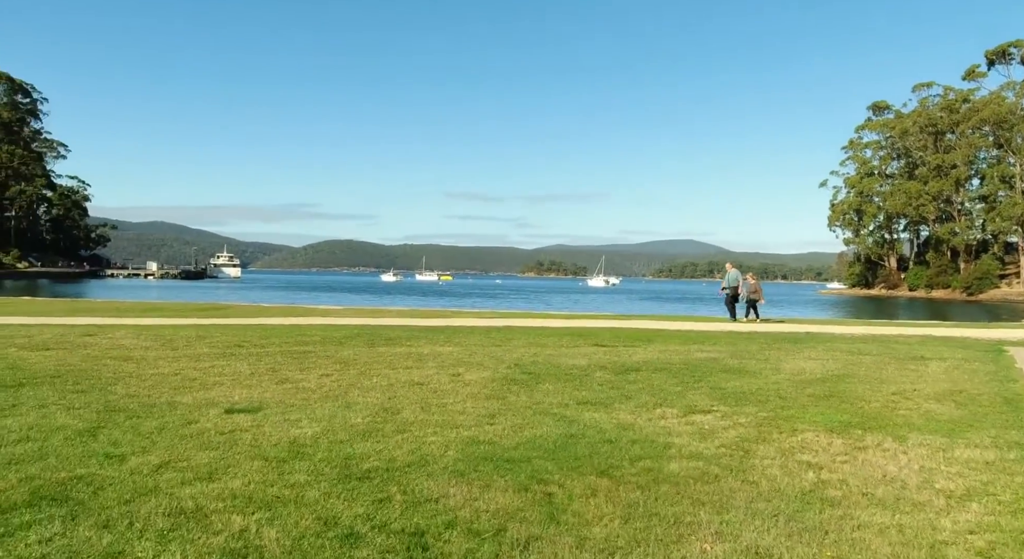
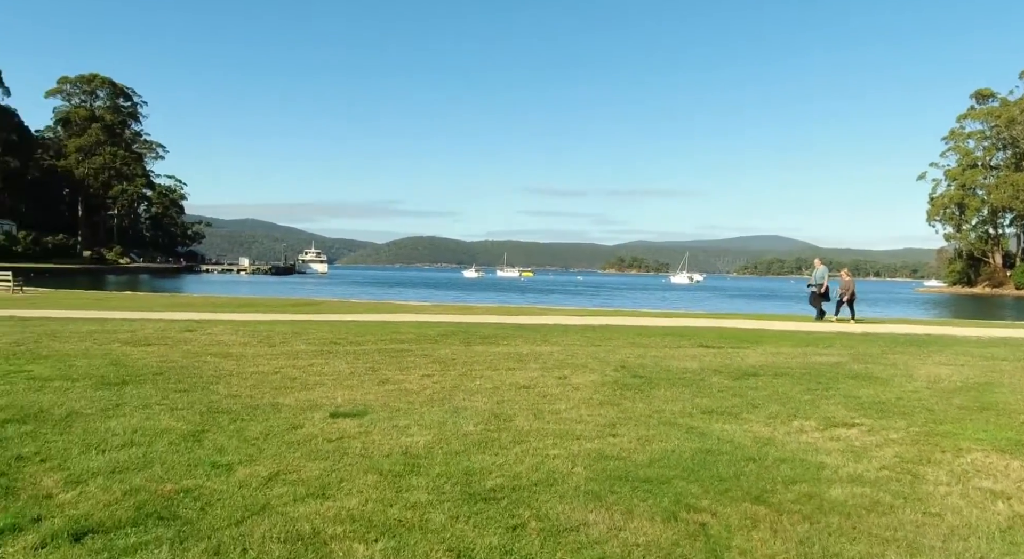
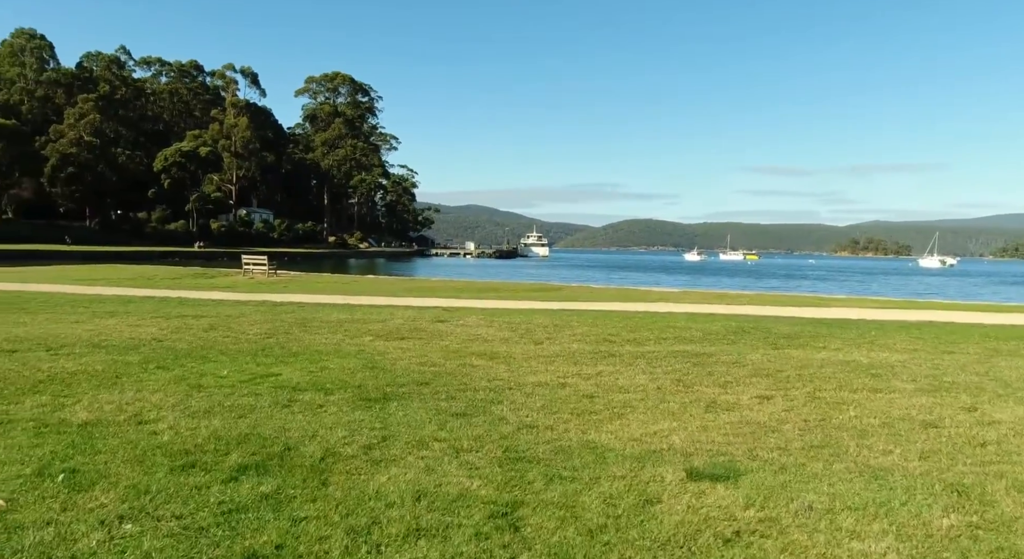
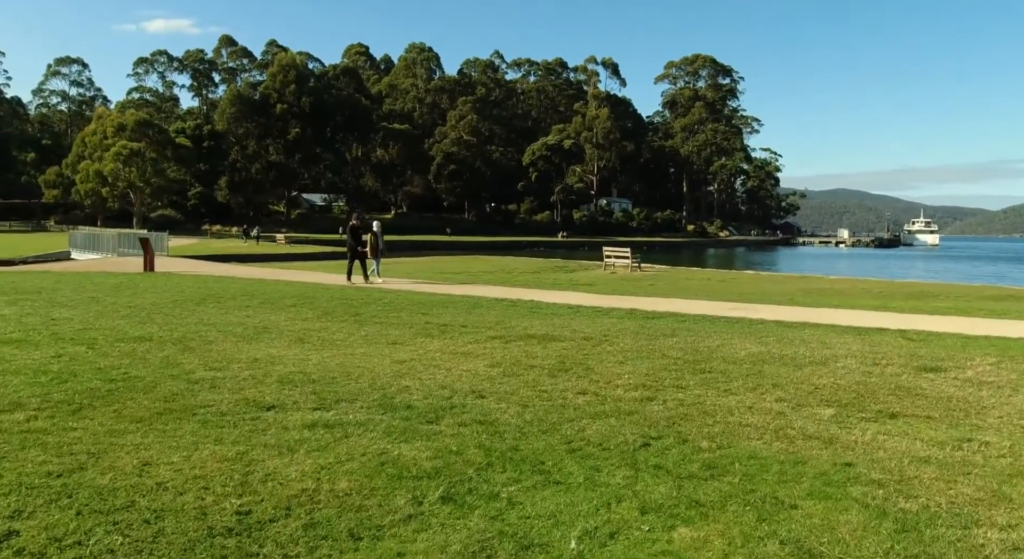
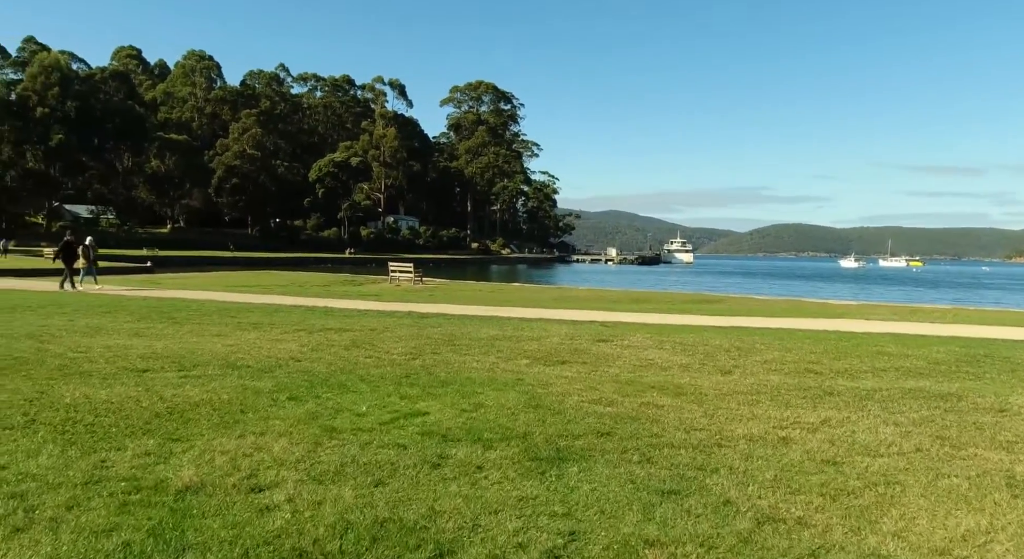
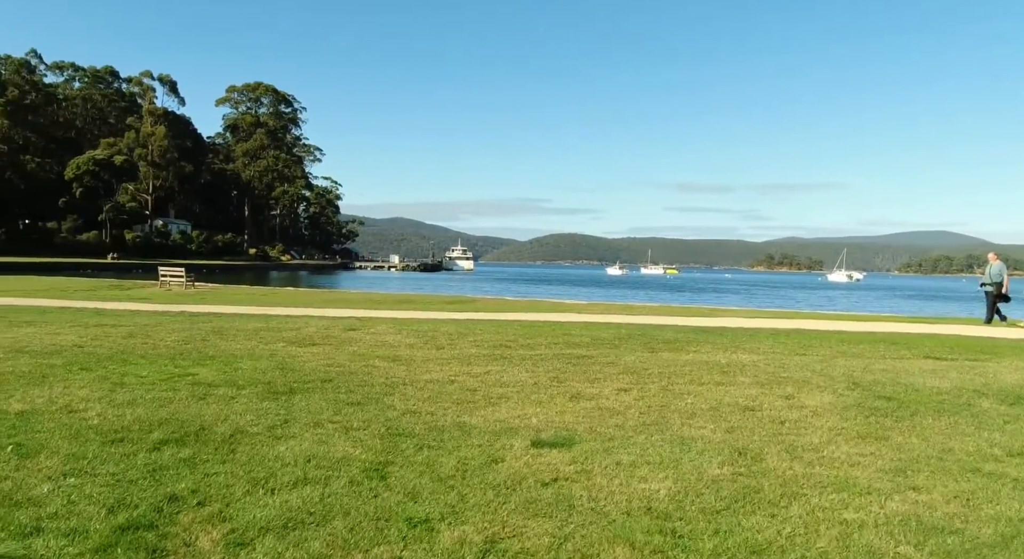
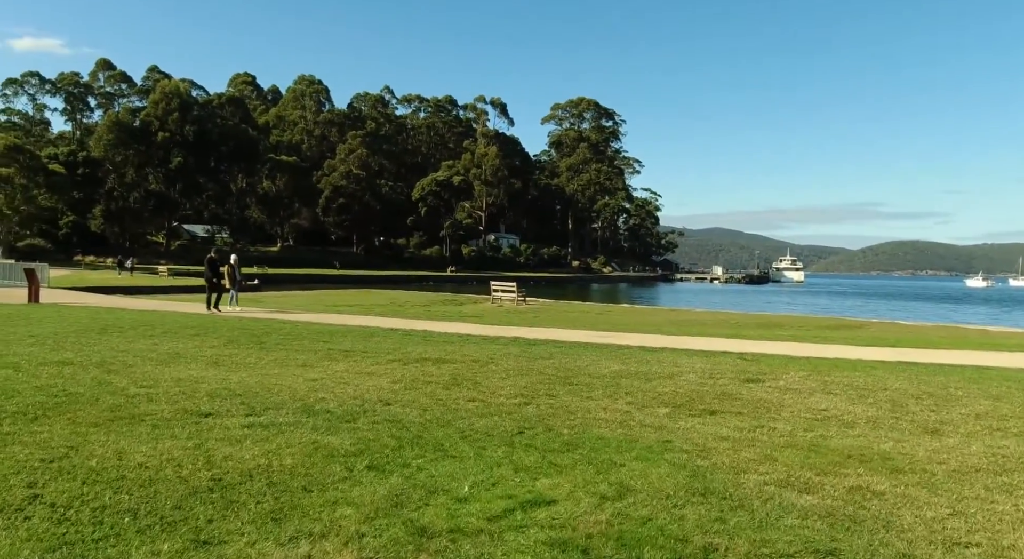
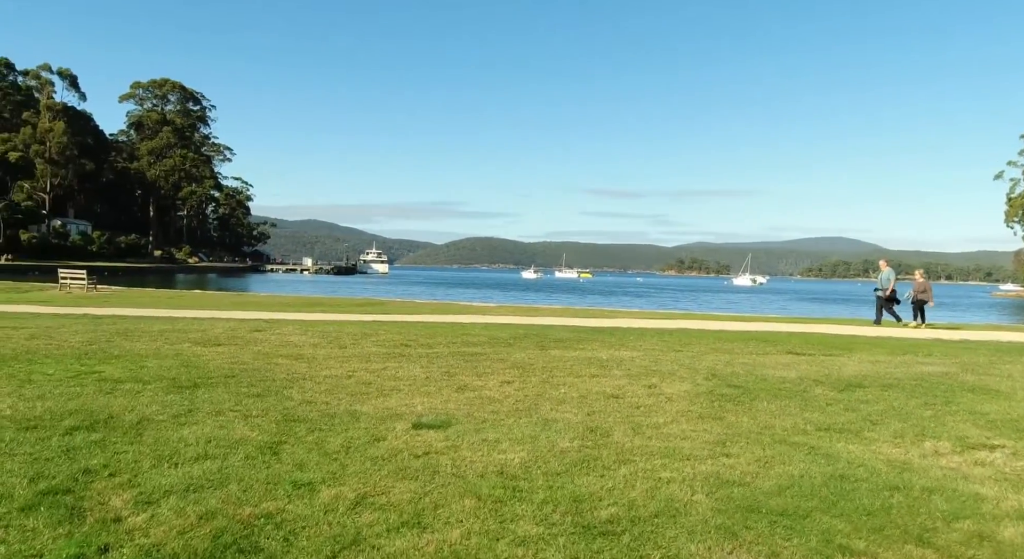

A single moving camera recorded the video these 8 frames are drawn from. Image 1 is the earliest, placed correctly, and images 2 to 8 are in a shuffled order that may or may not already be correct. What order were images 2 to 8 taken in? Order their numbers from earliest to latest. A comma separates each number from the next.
2, 8, 6, 3, 5, 7, 4
